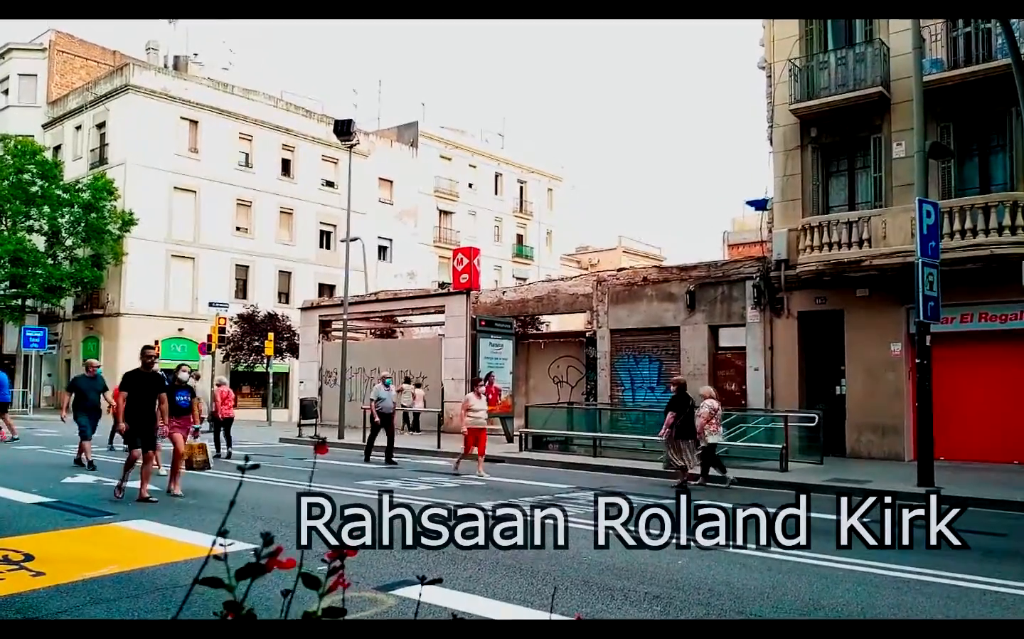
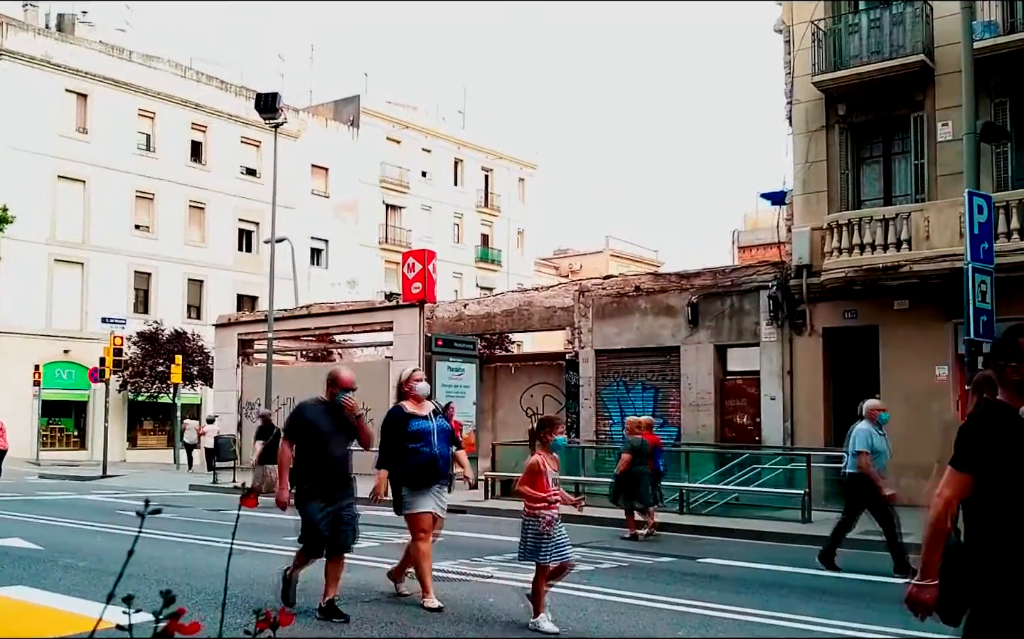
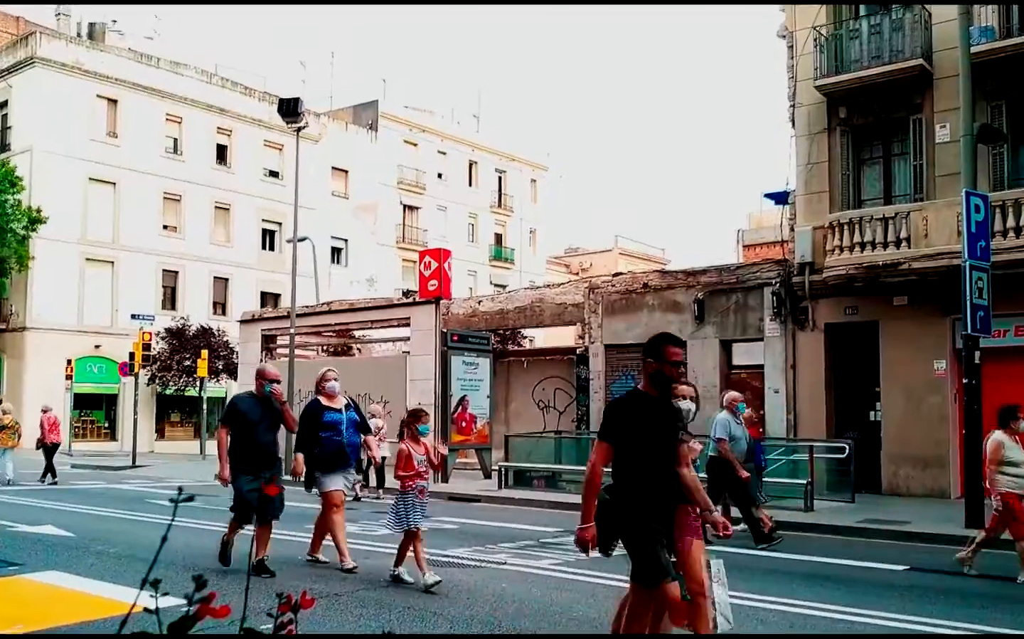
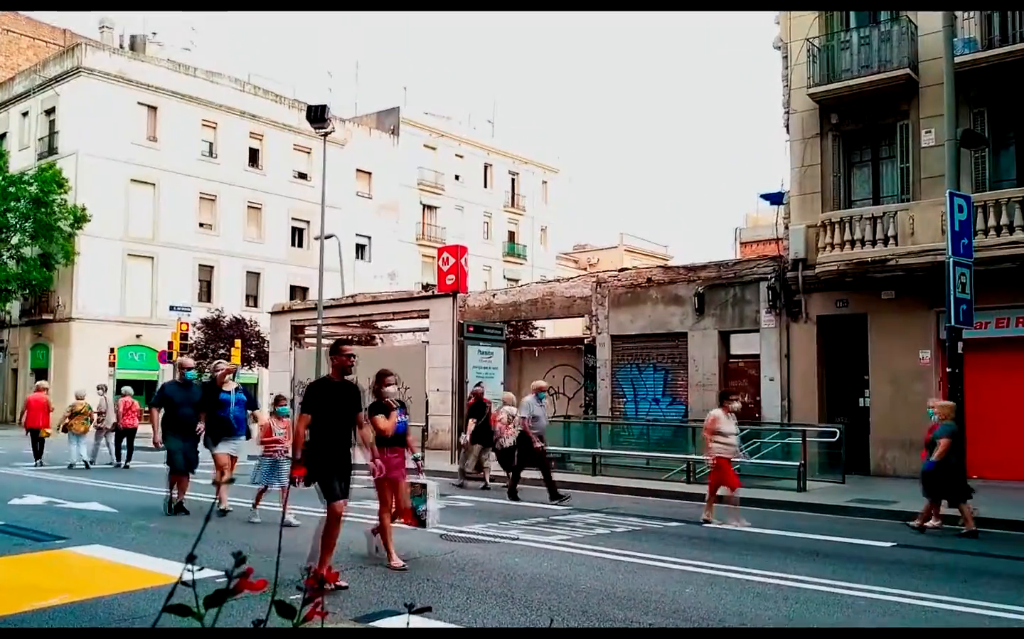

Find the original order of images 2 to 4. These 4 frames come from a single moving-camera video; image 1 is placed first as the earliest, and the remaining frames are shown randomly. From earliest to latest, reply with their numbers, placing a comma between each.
4, 3, 2
